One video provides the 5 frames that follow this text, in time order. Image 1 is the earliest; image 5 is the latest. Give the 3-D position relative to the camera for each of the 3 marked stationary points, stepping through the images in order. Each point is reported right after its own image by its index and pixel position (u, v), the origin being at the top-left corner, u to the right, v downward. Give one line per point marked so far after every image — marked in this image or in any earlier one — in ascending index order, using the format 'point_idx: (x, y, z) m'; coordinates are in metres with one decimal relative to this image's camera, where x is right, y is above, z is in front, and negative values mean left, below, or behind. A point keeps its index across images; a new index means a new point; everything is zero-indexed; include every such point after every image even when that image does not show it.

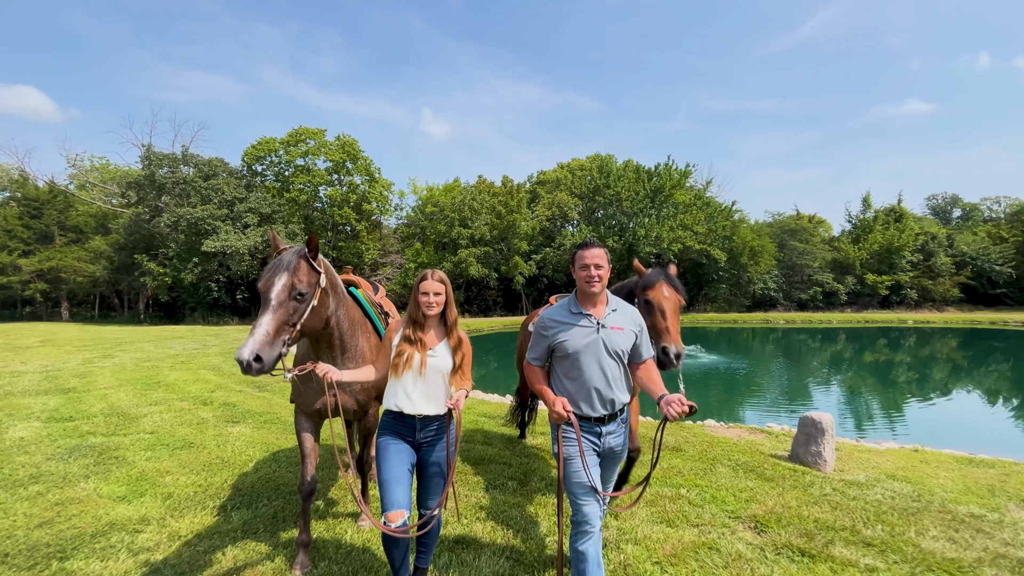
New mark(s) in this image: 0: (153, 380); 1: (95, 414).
0: (-7.0, -1.8, +8.6) m
1: (-5.8, -1.8, +6.2) m
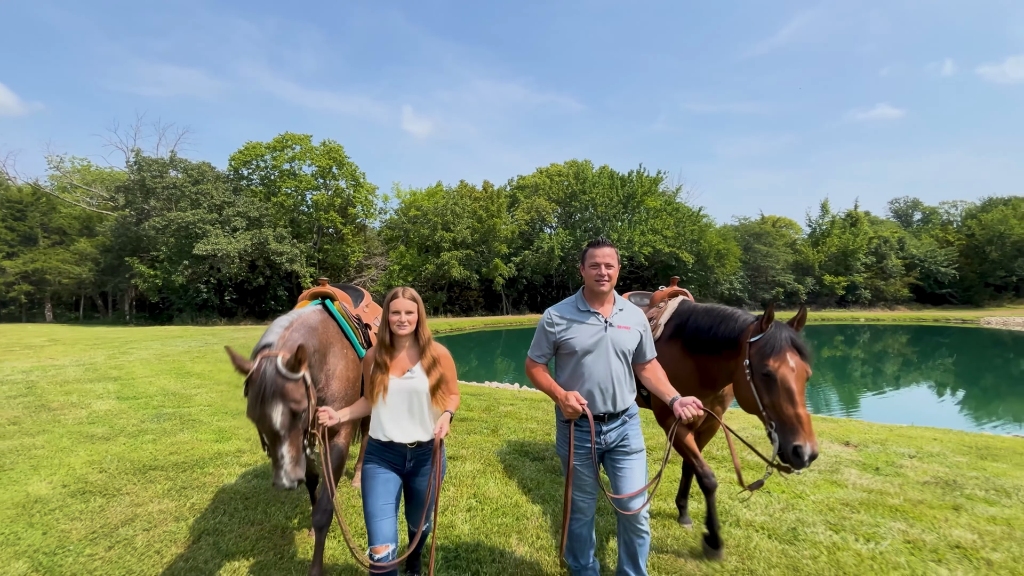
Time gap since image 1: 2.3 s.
0: (-7.5, -1.9, +10.0) m
1: (-6.3, -1.8, +7.7) m
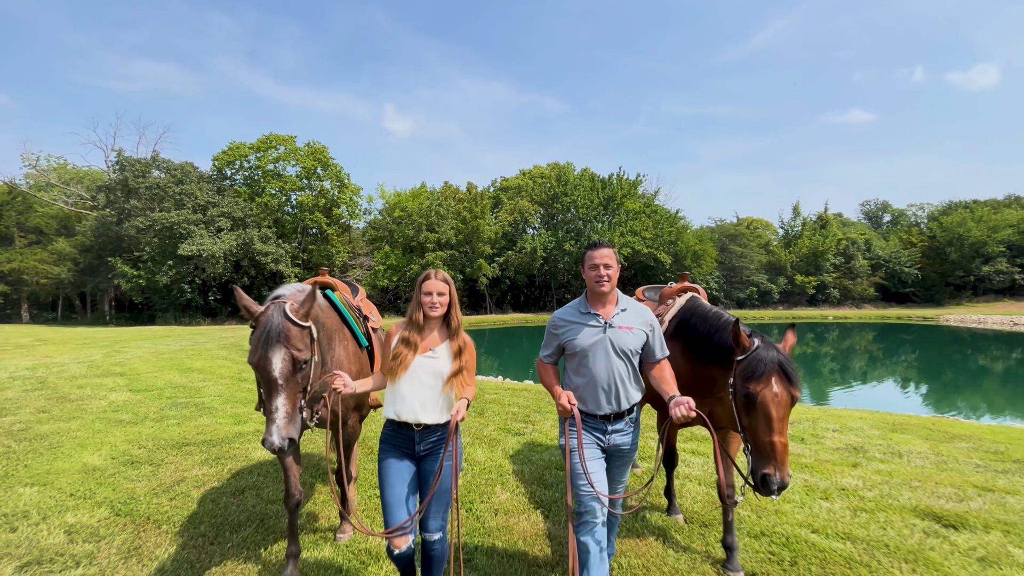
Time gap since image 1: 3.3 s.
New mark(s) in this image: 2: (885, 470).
0: (-7.9, -1.9, +10.6) m
1: (-6.6, -1.8, +8.3) m
2: (+4.1, -2.0, +4.8) m
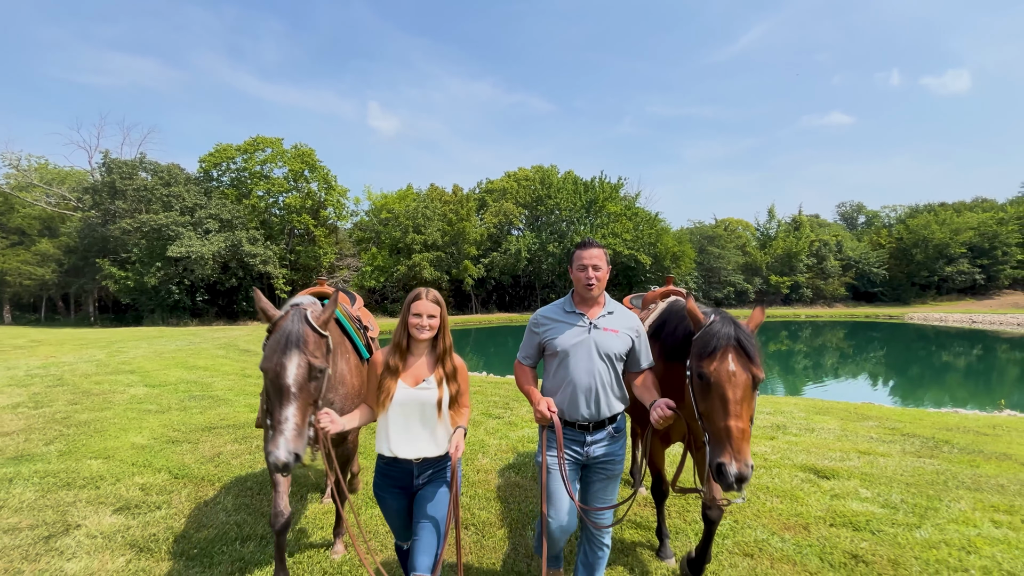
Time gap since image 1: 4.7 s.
0: (-8.4, -2.0, +11.3) m
1: (-6.9, -1.9, +9.0) m
2: (+3.9, -2.1, +6.0) m
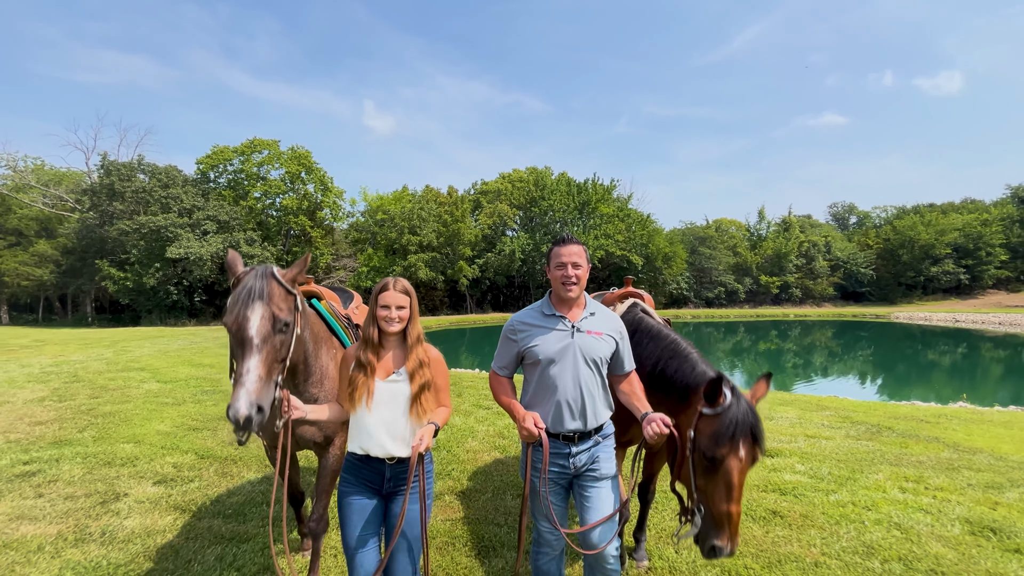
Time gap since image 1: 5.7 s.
0: (-8.6, -2.0, +11.9) m
1: (-7.2, -2.0, +9.6) m
2: (+3.7, -2.1, +6.7) m
